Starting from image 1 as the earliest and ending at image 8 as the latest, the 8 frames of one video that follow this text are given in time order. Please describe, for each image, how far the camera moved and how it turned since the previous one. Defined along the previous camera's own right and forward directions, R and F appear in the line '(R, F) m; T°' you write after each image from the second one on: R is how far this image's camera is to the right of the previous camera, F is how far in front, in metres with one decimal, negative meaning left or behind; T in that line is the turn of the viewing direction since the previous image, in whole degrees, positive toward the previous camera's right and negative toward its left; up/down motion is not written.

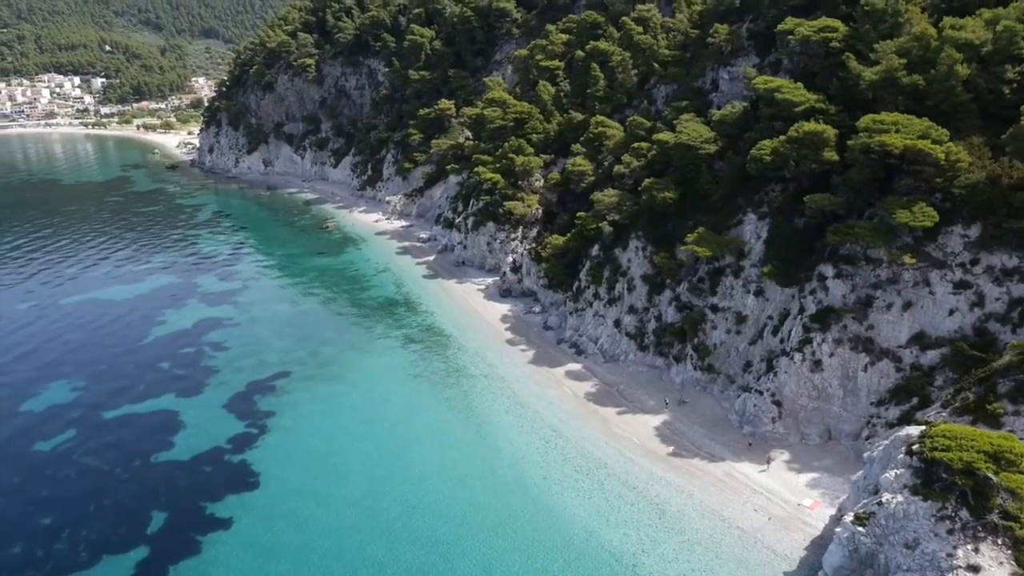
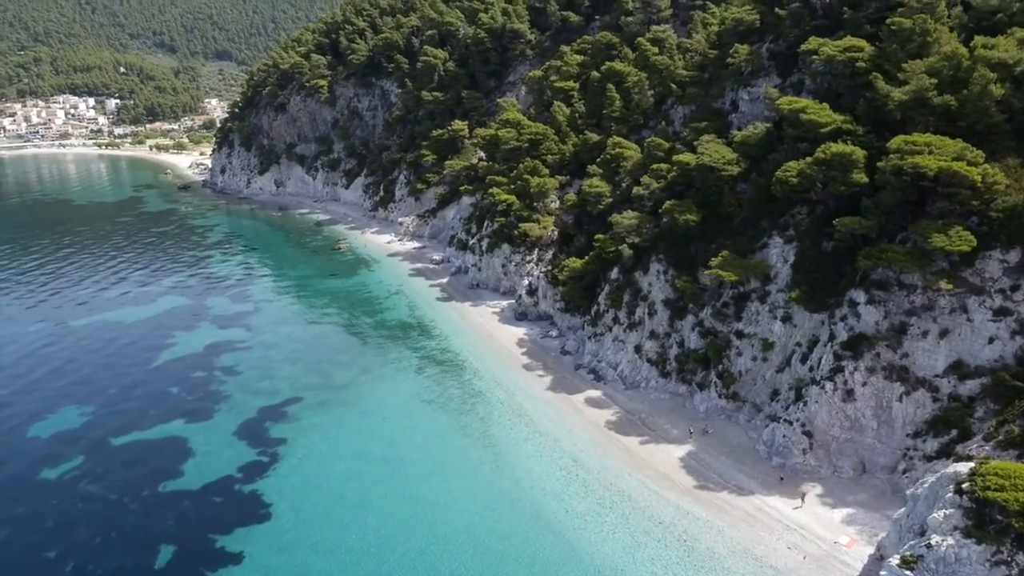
(-0.6, +1.0) m; -1°
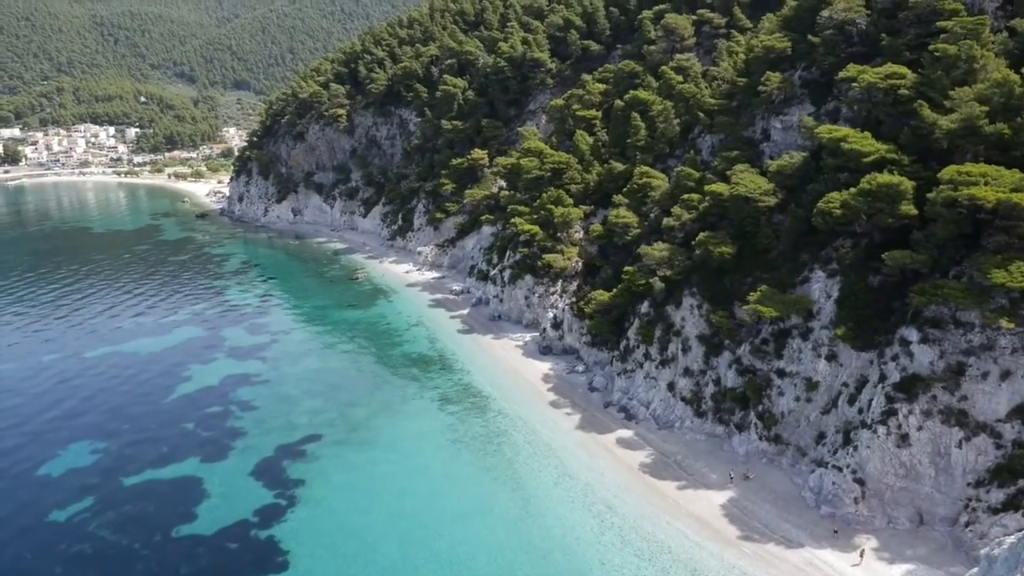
(-0.9, +1.5) m; -1°
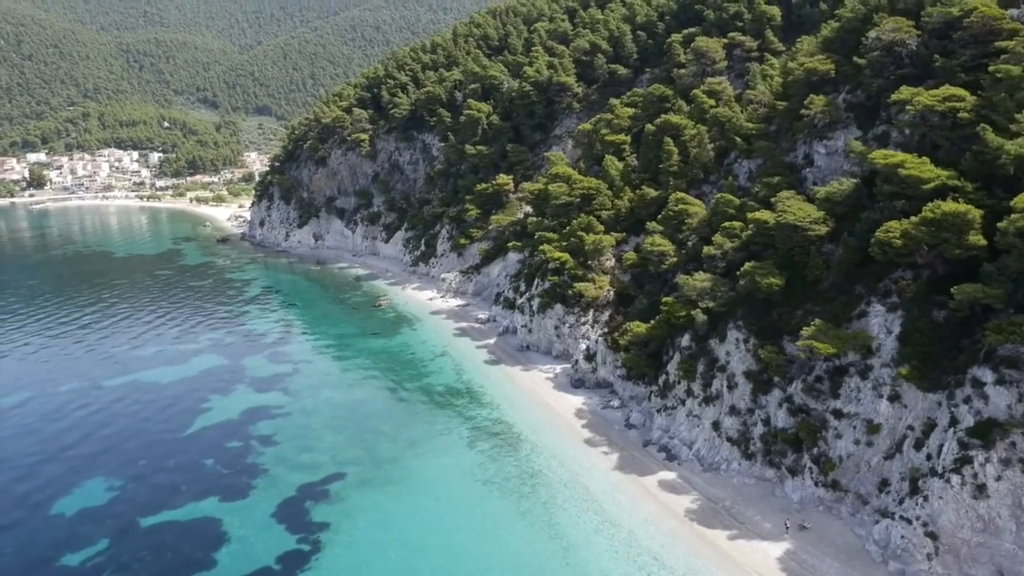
(-1.1, +1.9) m; -1°
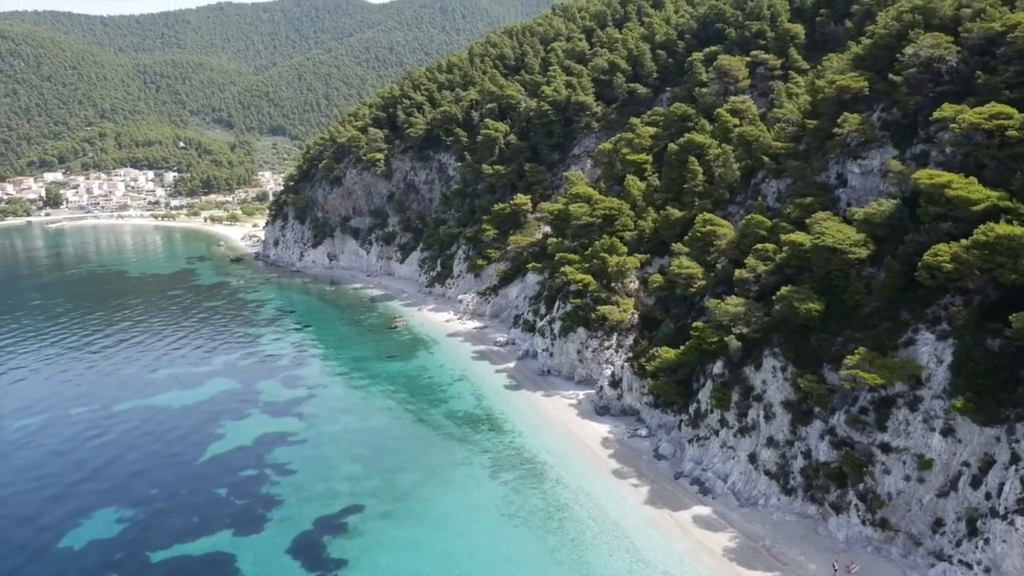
(-0.8, +1.5) m; -1°
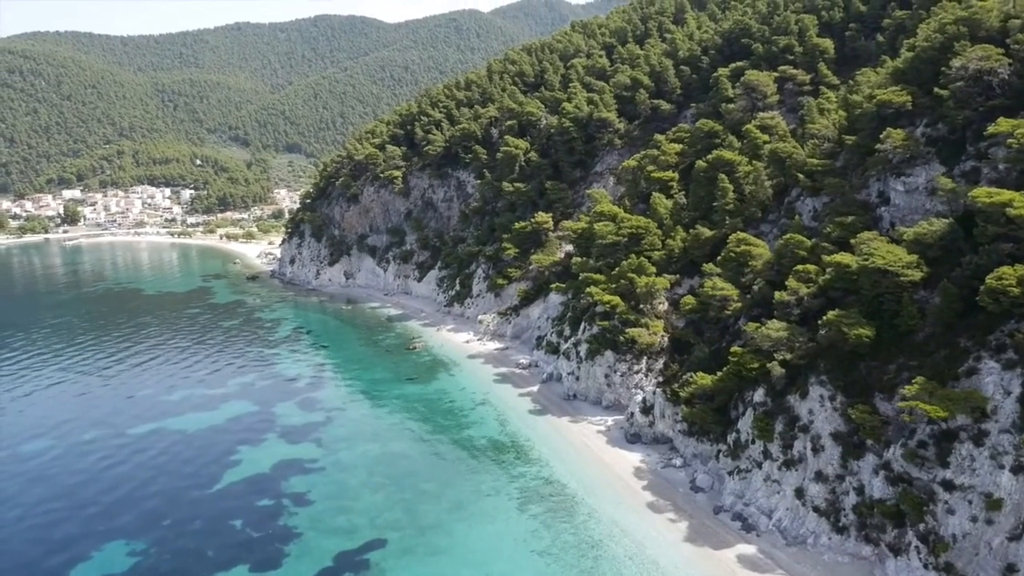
(-0.9, +1.7) m; -1°
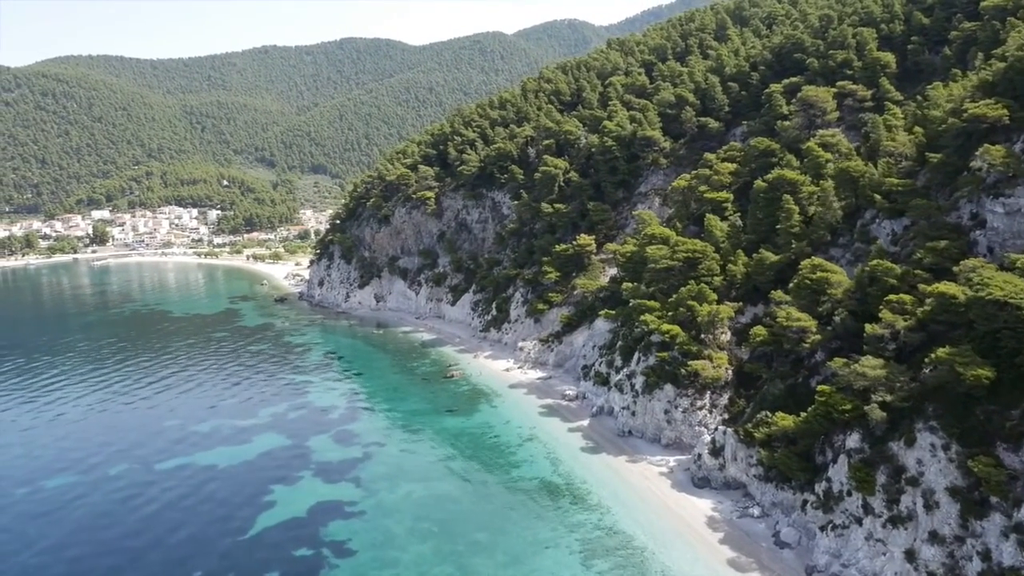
(-2.2, +3.4) m; -2°
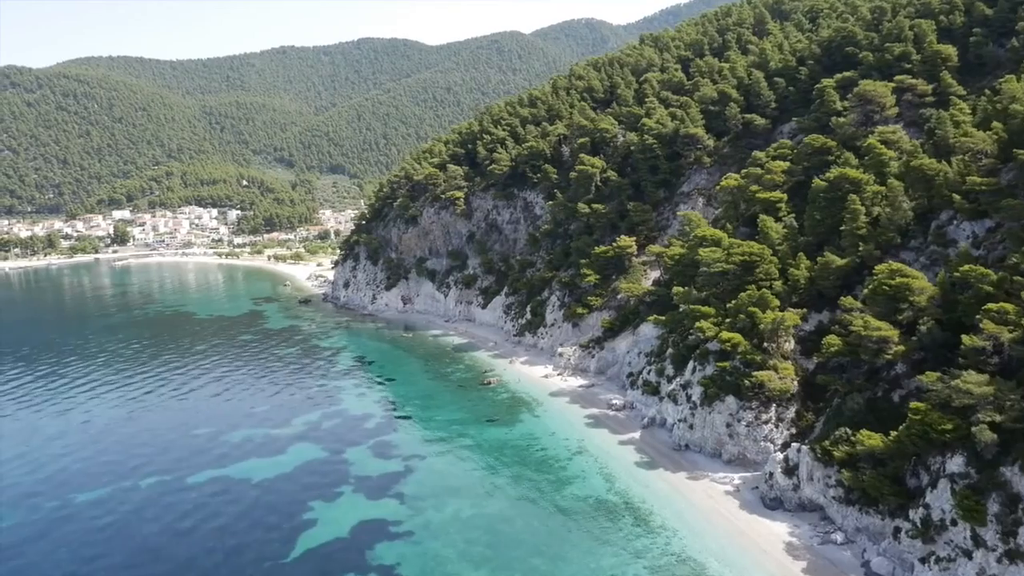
(-2.4, +2.7) m; -1°
